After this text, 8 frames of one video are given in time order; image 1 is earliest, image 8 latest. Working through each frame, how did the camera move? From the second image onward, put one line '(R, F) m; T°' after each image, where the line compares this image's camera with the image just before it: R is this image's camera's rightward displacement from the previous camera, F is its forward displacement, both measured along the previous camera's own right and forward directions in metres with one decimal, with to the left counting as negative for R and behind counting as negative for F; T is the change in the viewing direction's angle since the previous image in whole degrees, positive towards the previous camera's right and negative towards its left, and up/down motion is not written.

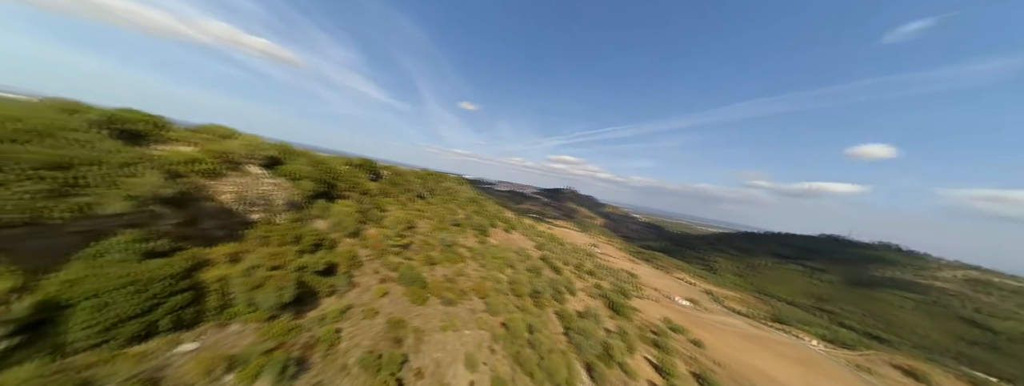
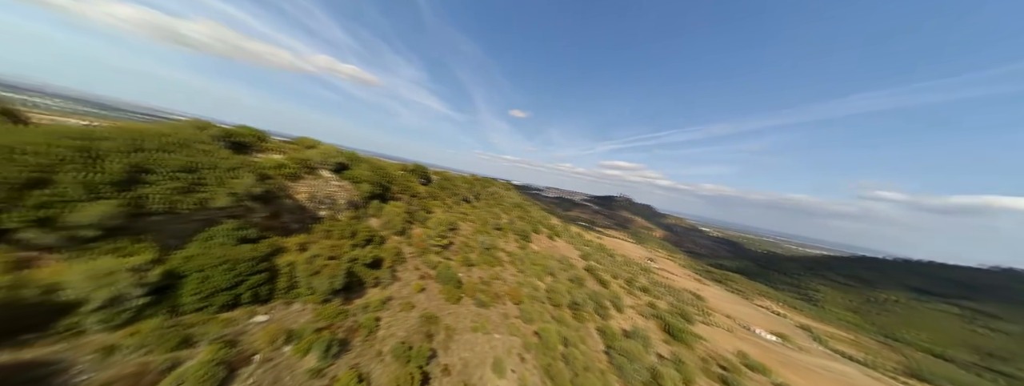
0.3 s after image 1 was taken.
(+1.1, +0.2) m; -11°
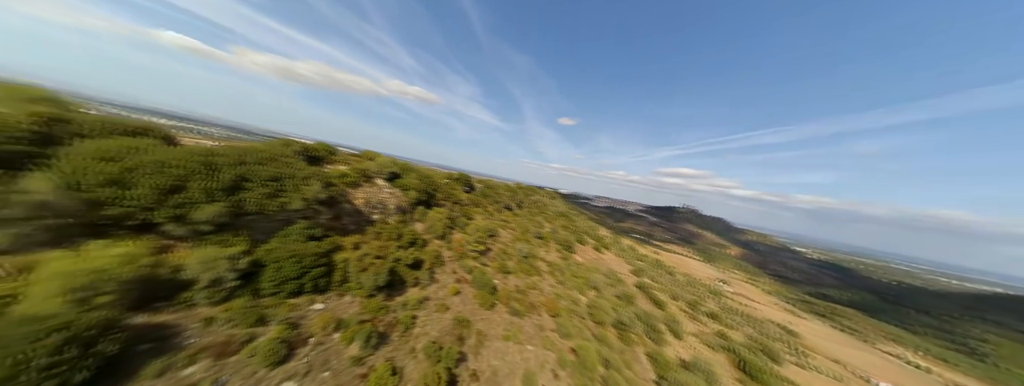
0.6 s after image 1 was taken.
(+1.0, +0.1) m; -11°
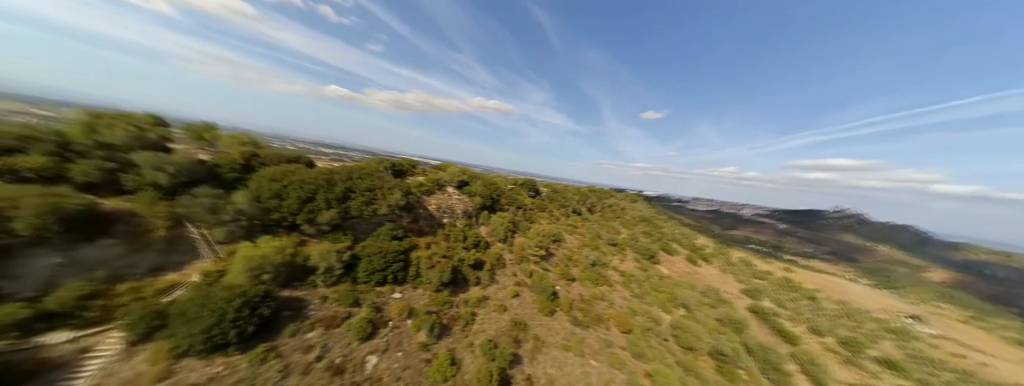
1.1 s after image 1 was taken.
(+1.5, +0.2) m; -17°
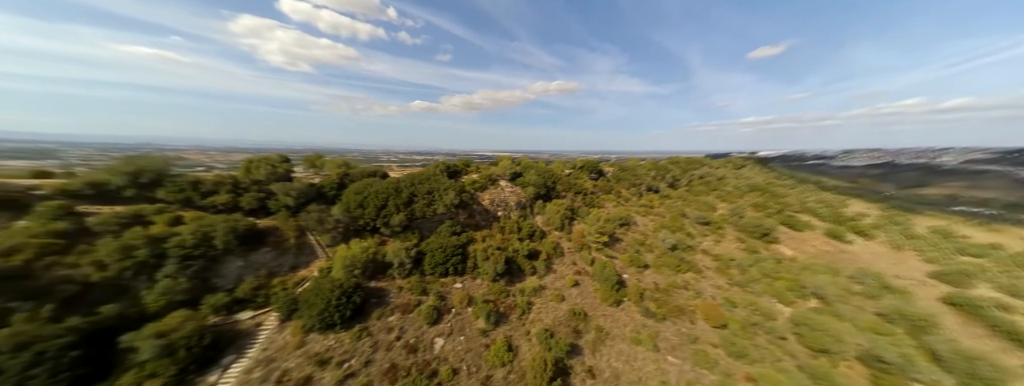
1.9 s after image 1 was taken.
(+2.0, +0.6) m; -17°
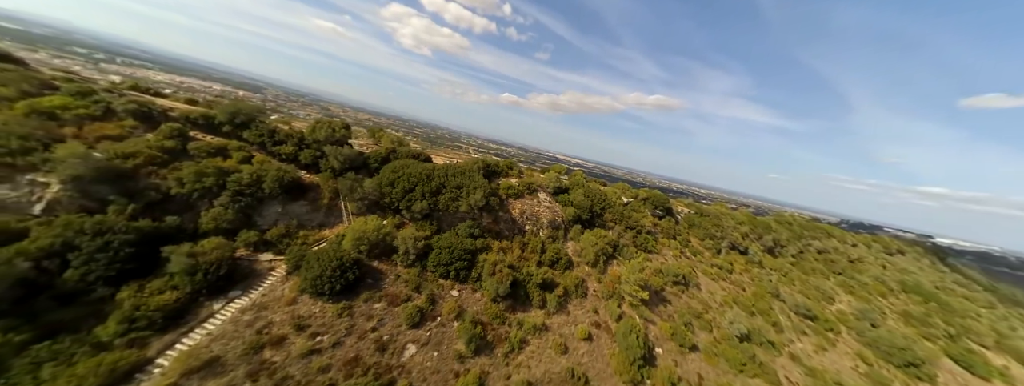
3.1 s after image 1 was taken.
(+2.0, +2.5) m; -14°
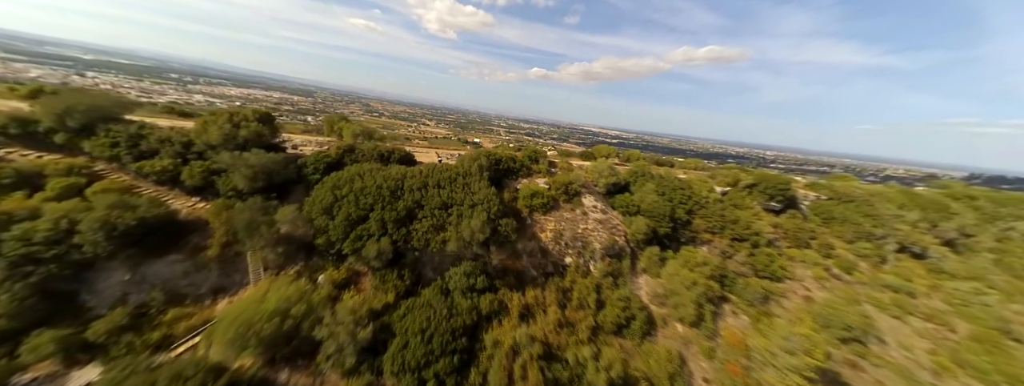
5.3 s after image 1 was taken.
(+0.4, +9.1) m; -8°
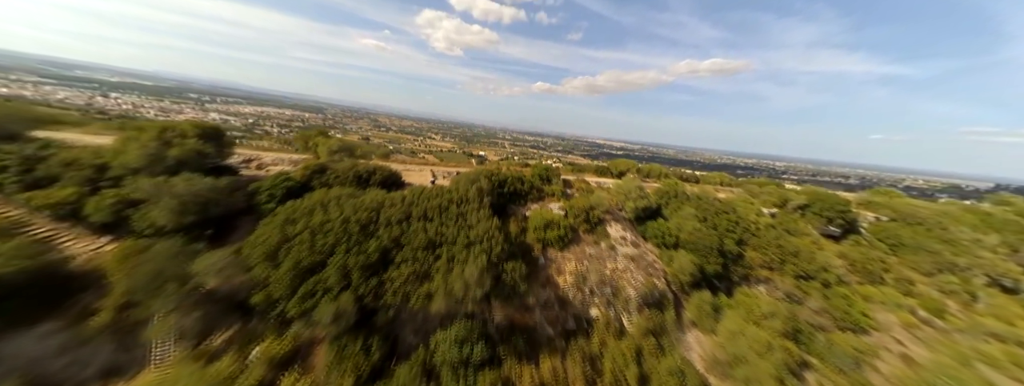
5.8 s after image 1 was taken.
(-0.1, +2.9) m; -1°
